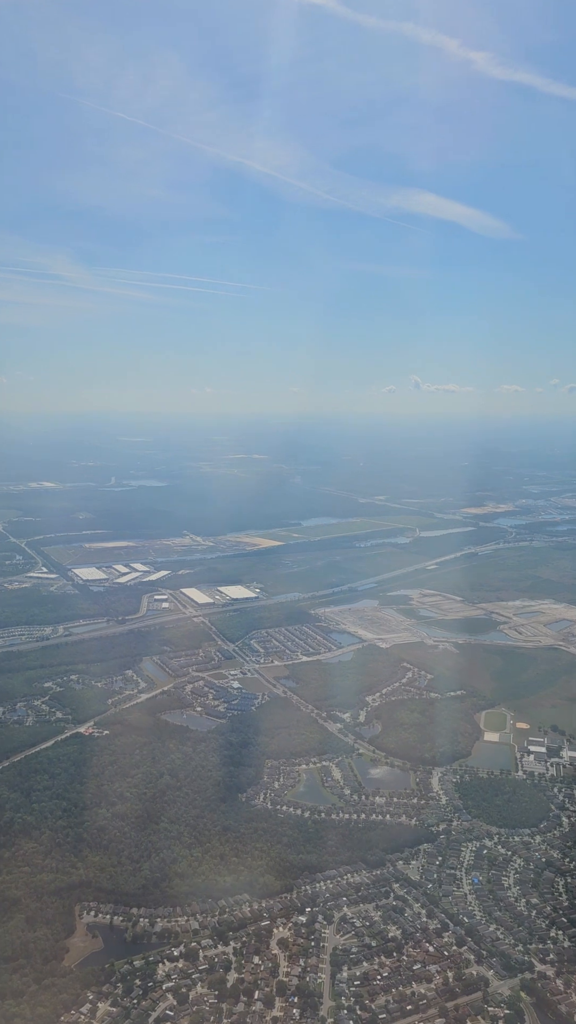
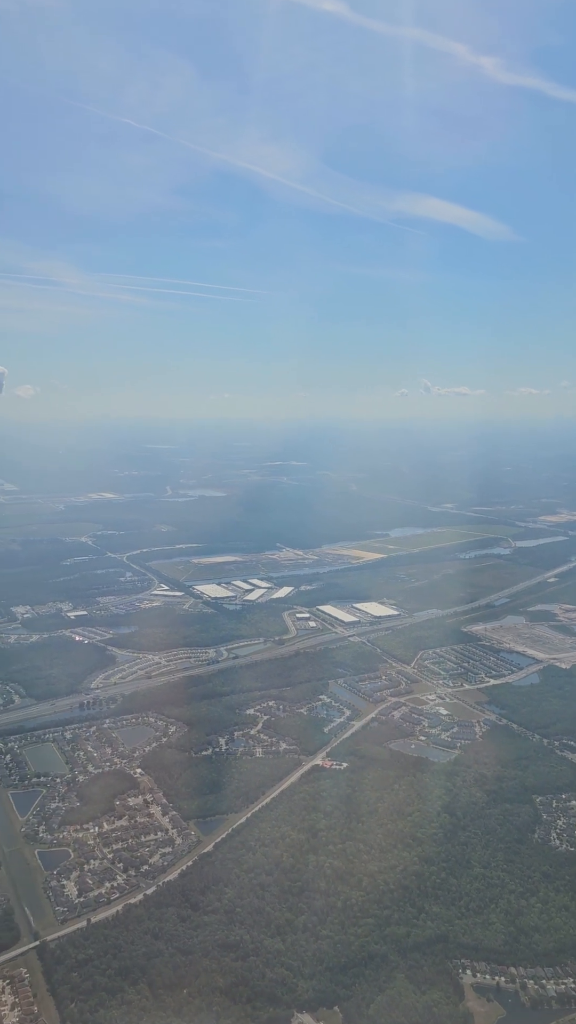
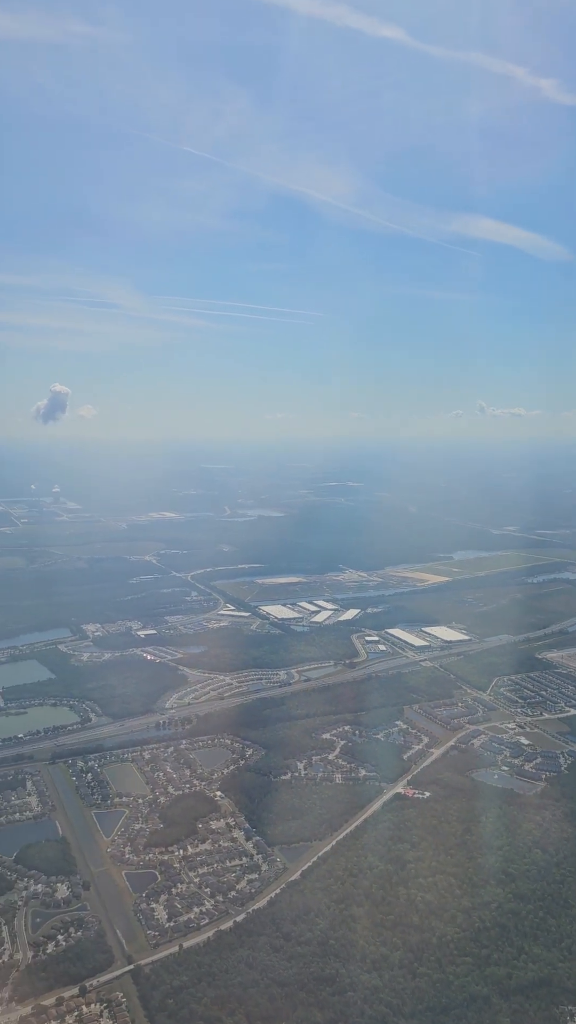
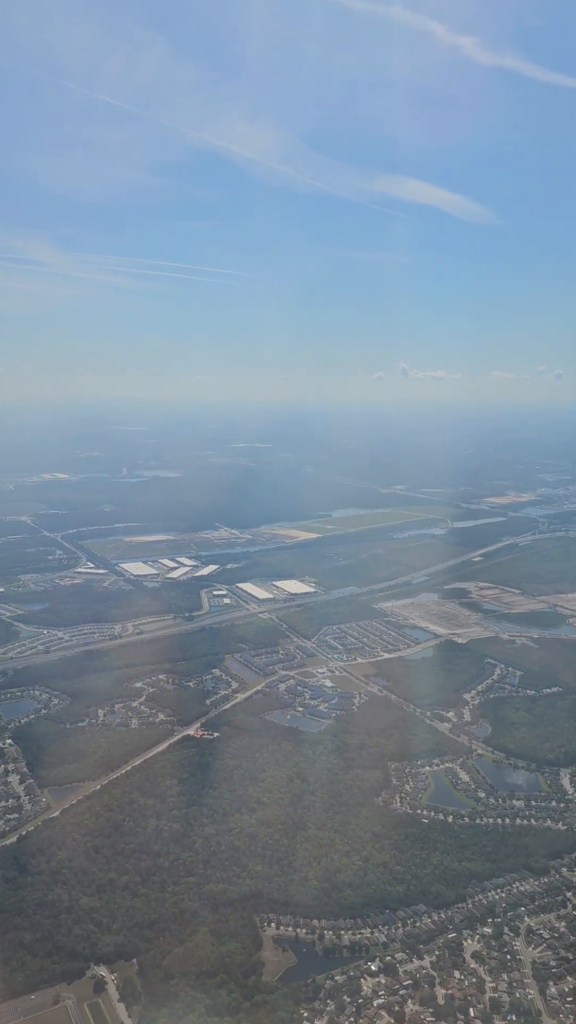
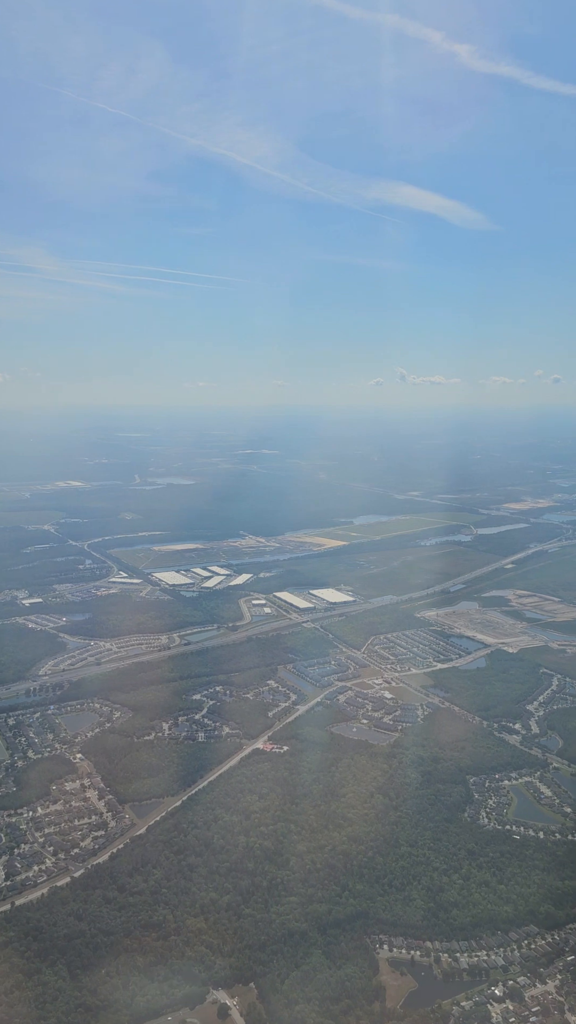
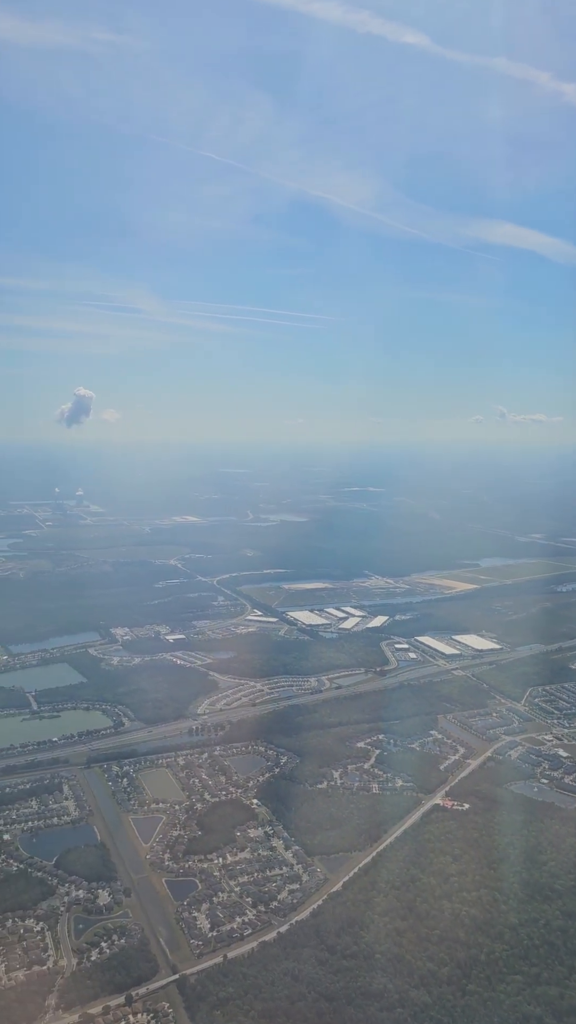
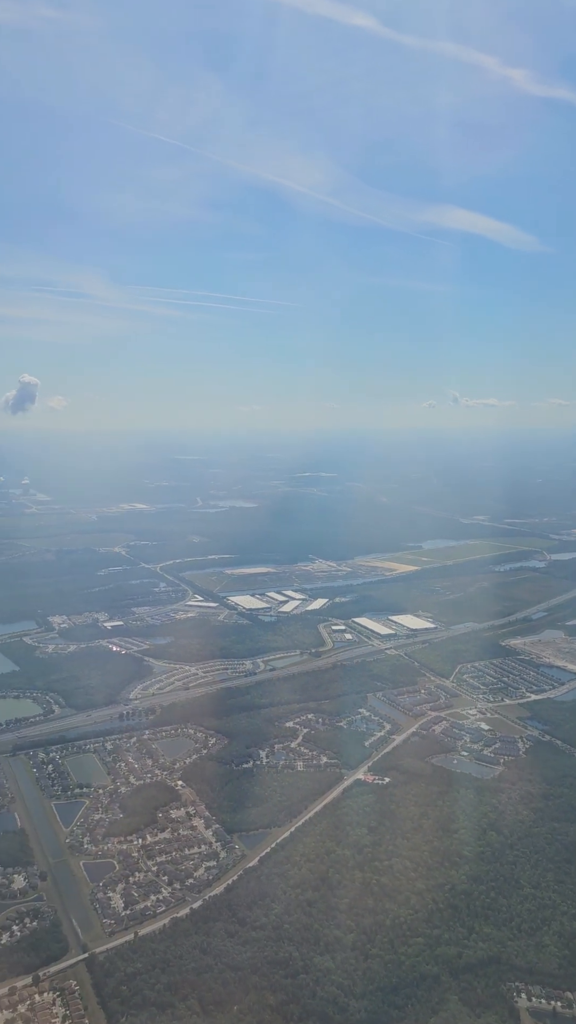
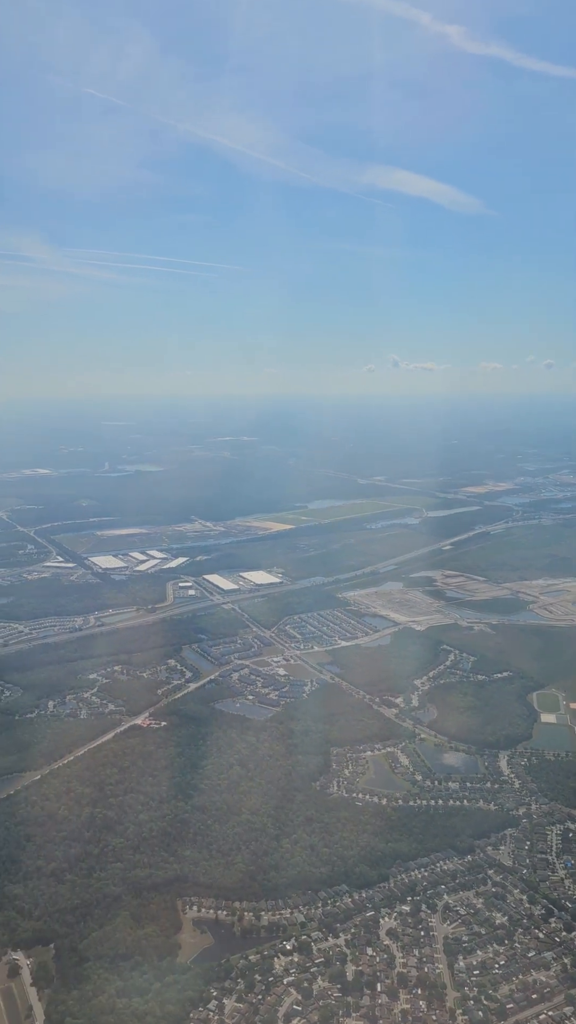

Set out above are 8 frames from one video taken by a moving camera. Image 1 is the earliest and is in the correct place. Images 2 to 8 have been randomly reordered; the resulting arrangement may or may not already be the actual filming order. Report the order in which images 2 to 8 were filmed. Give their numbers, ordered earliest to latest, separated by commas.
8, 4, 5, 2, 7, 3, 6
